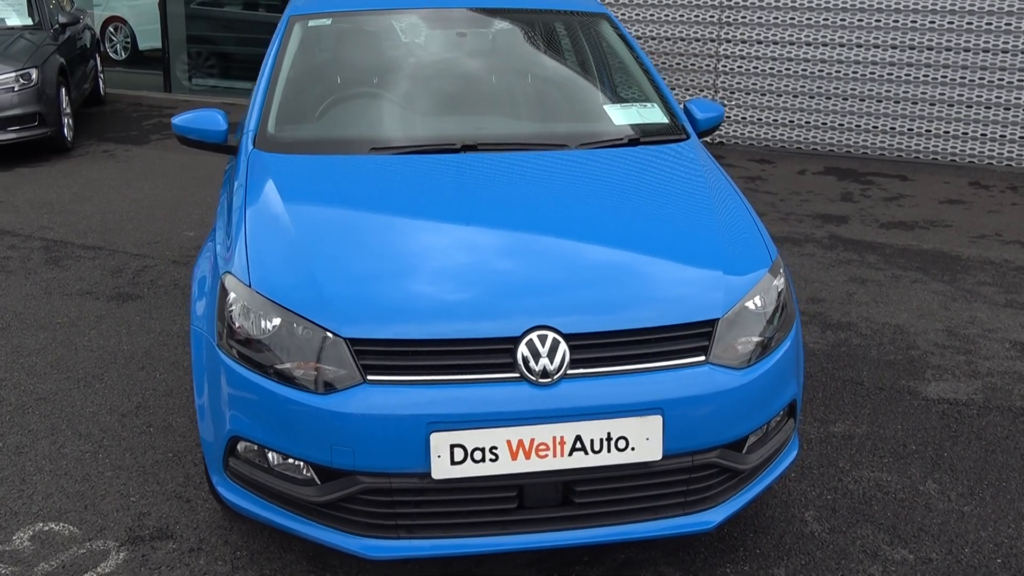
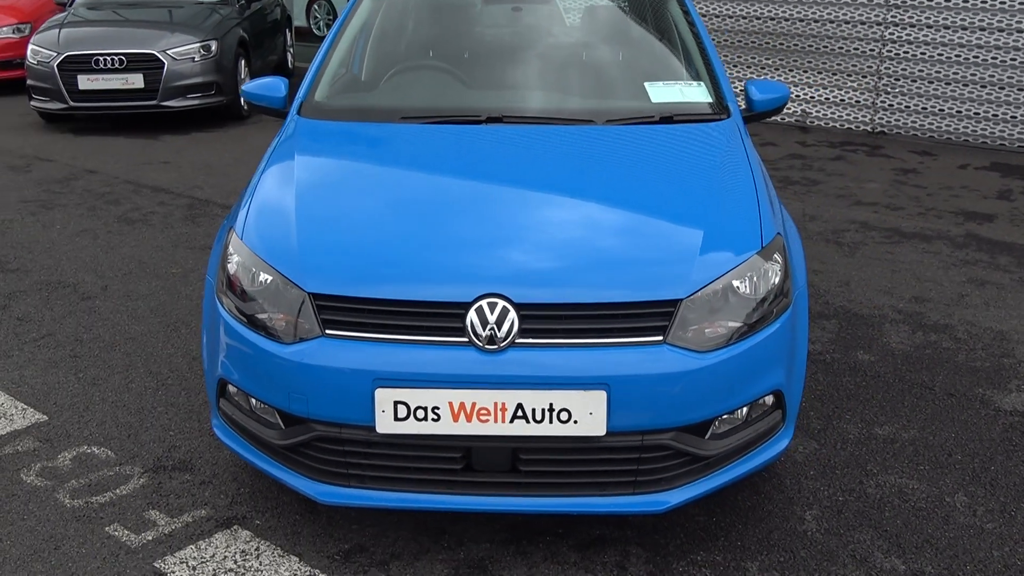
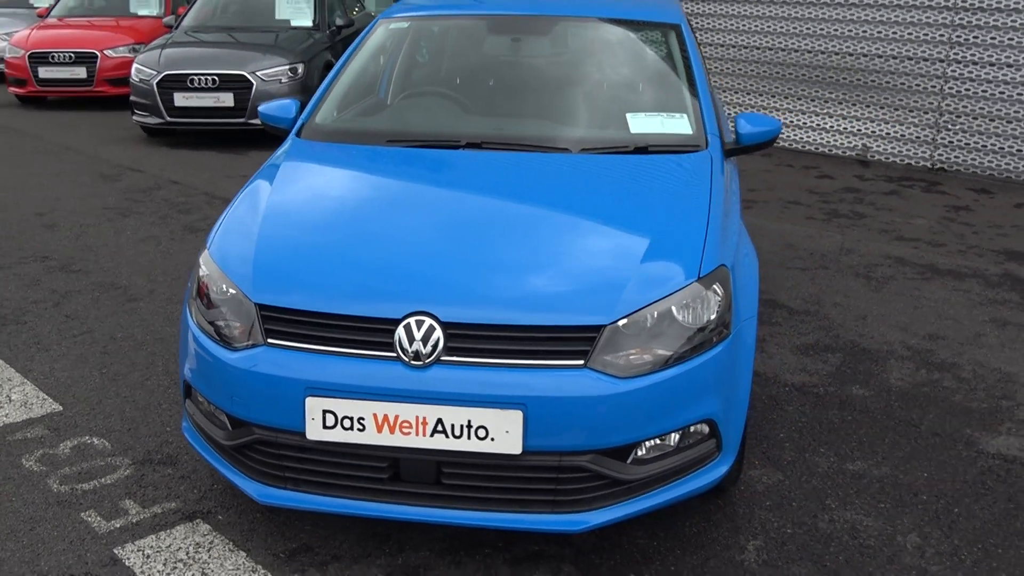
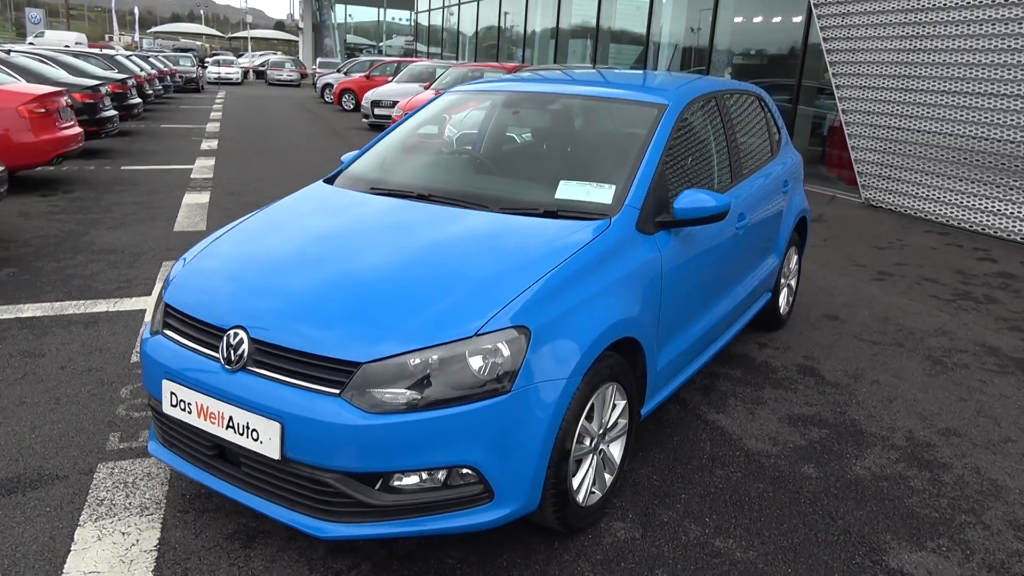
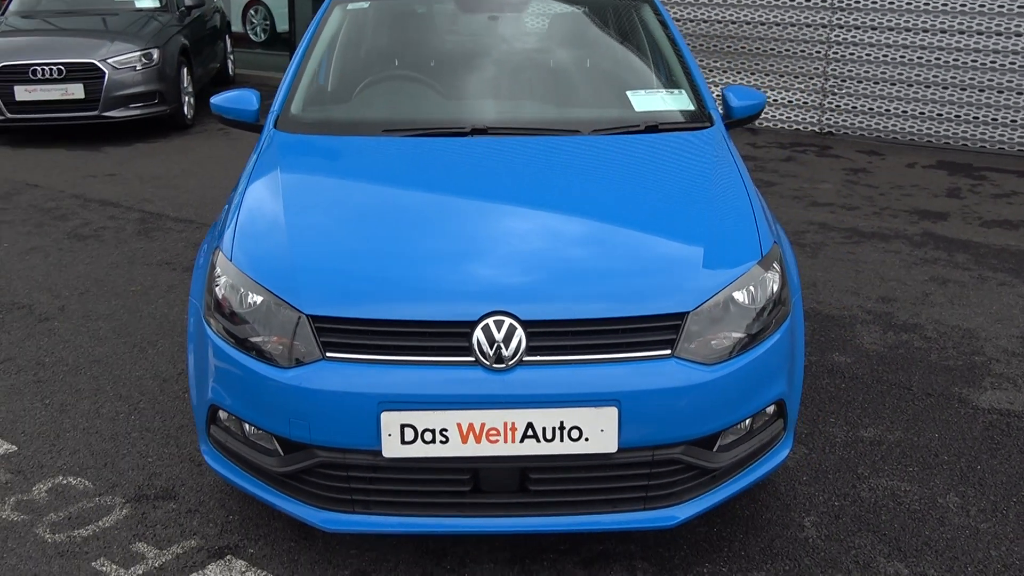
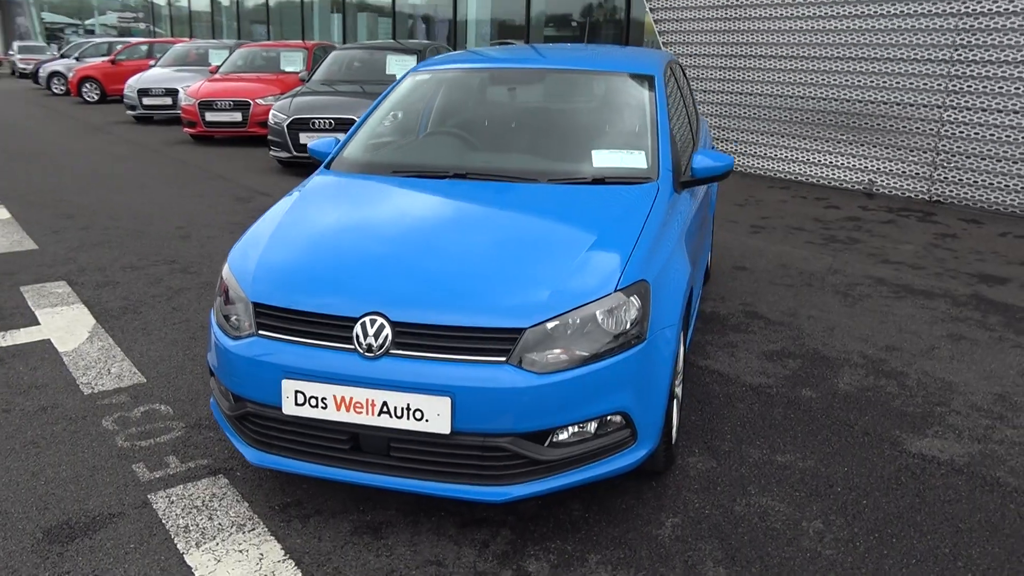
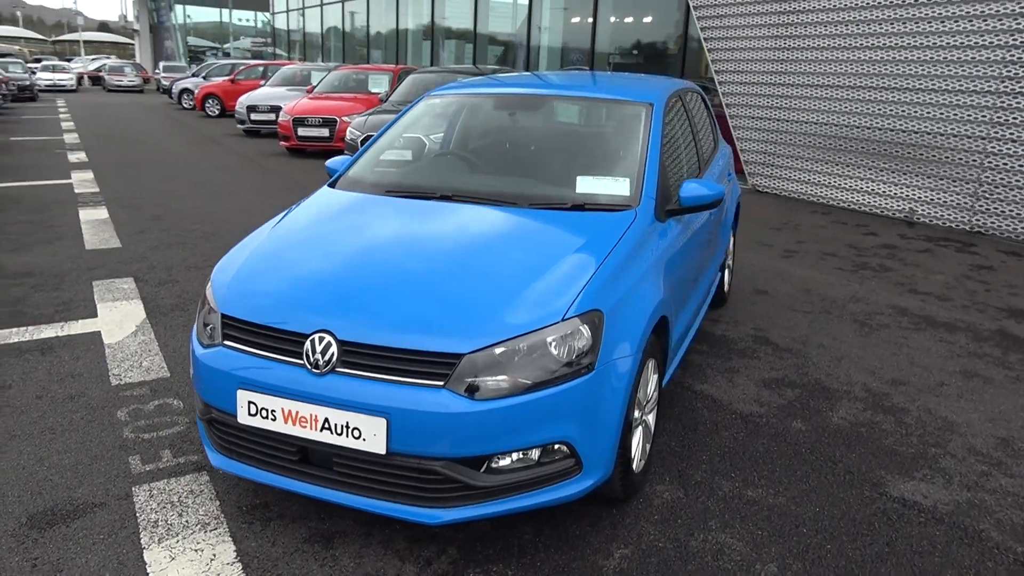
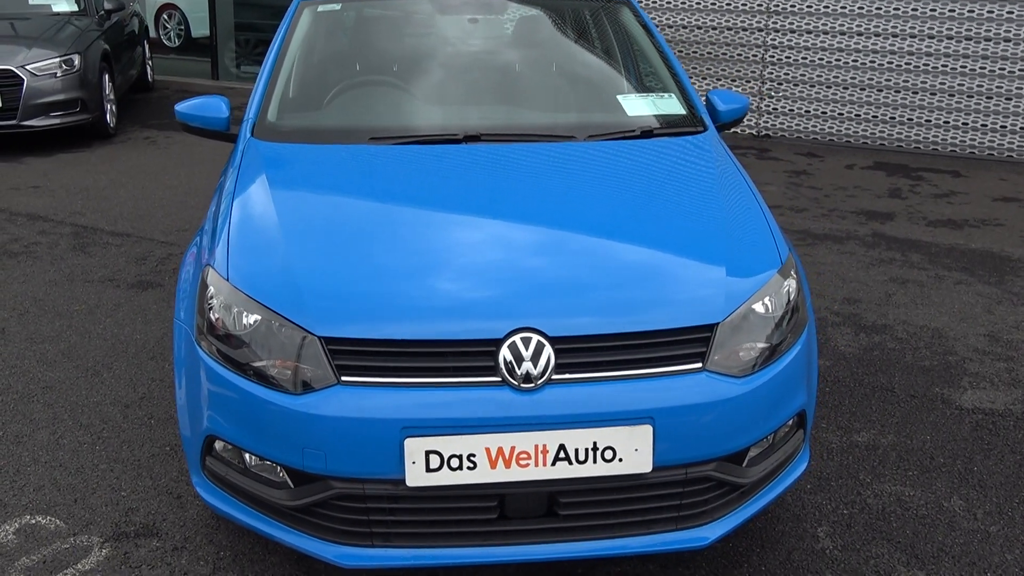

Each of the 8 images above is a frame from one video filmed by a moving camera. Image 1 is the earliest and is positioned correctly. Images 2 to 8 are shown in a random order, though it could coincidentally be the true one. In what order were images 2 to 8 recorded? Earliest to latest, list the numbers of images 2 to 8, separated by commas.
8, 5, 2, 3, 6, 7, 4
